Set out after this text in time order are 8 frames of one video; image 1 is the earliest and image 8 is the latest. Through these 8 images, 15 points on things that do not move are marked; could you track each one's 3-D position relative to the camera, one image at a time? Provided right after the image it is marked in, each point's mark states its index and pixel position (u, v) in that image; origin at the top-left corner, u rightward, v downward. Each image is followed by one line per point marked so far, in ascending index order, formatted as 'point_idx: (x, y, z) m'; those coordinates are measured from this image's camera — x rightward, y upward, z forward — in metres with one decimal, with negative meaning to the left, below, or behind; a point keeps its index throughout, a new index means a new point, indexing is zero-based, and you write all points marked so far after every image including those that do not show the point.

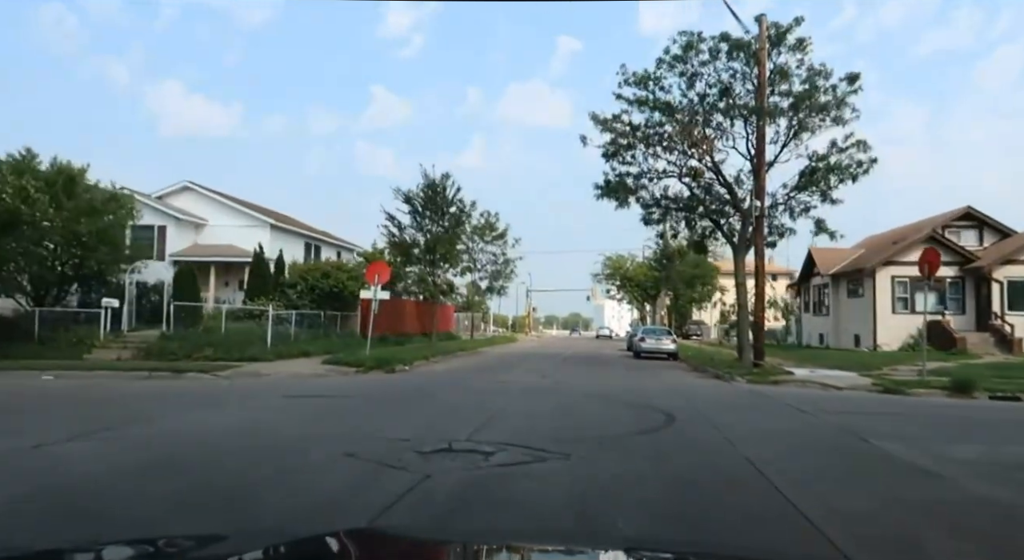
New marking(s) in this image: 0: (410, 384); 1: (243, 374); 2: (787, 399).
0: (-2.9, -3.0, +19.1) m
1: (-7.9, -2.7, +19.5) m
2: (+6.9, -3.0, +16.6) m
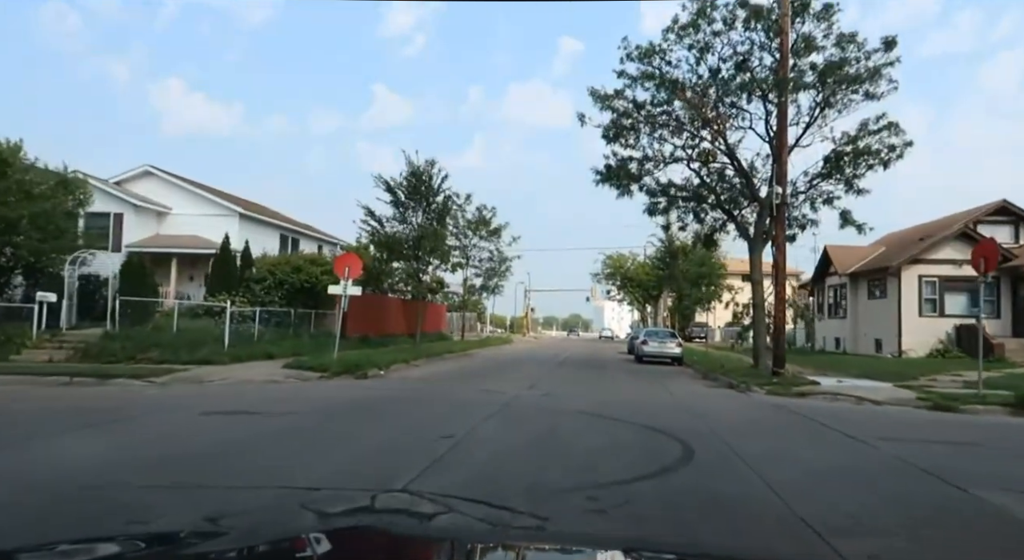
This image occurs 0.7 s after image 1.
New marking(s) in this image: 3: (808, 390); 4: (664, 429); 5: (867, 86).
0: (-3.3, -2.8, +16.5) m
1: (-8.3, -2.5, +16.8) m
2: (+6.5, -2.9, +14.0) m
3: (+8.0, -3.0, +17.9) m
4: (+2.6, -2.5, +11.3) m
5: (+10.4, +5.7, +19.5) m
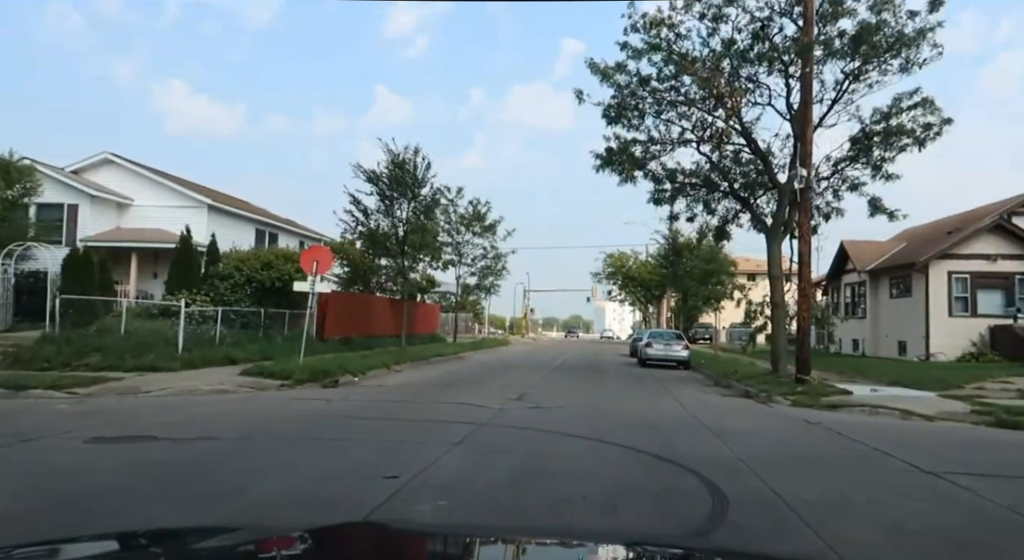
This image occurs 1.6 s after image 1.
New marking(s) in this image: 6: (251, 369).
0: (-3.6, -2.6, +14.1) m
1: (-8.6, -2.4, +14.5) m
2: (+6.1, -2.7, +11.6) m
3: (+7.7, -2.8, +15.6) m
4: (+2.3, -2.4, +8.9) m
5: (+10.1, +5.8, +17.1) m
6: (-7.3, -2.5, +18.5) m
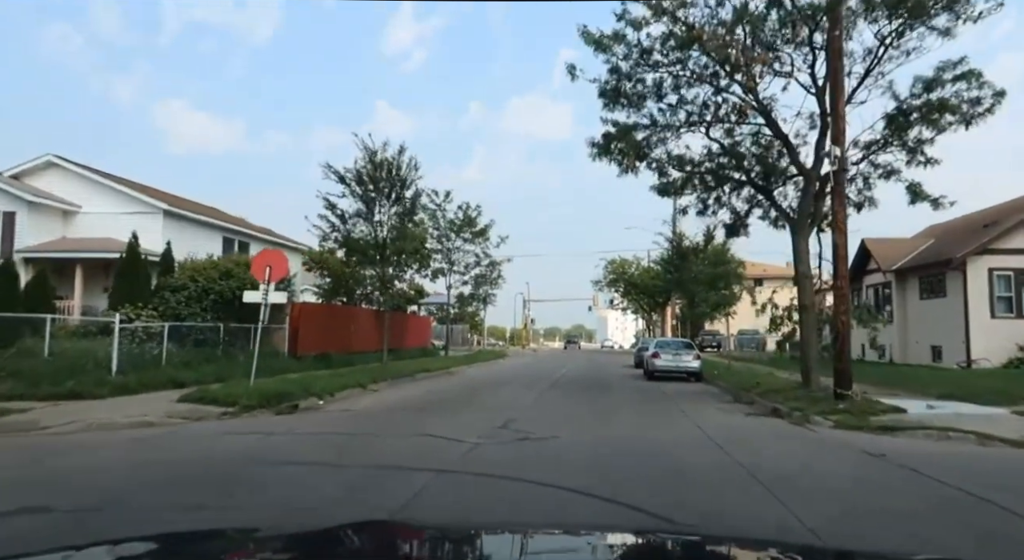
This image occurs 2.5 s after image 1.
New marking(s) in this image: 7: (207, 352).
0: (-3.9, -2.7, +11.4) m
1: (-8.9, -2.6, +11.8) m
2: (+5.8, -2.6, +8.9) m
3: (+7.4, -2.7, +12.9) m
4: (+2.0, -2.3, +6.2) m
5: (+9.7, +5.9, +14.6) m
6: (-7.5, -2.7, +15.8) m
7: (-9.1, -2.1, +19.9) m
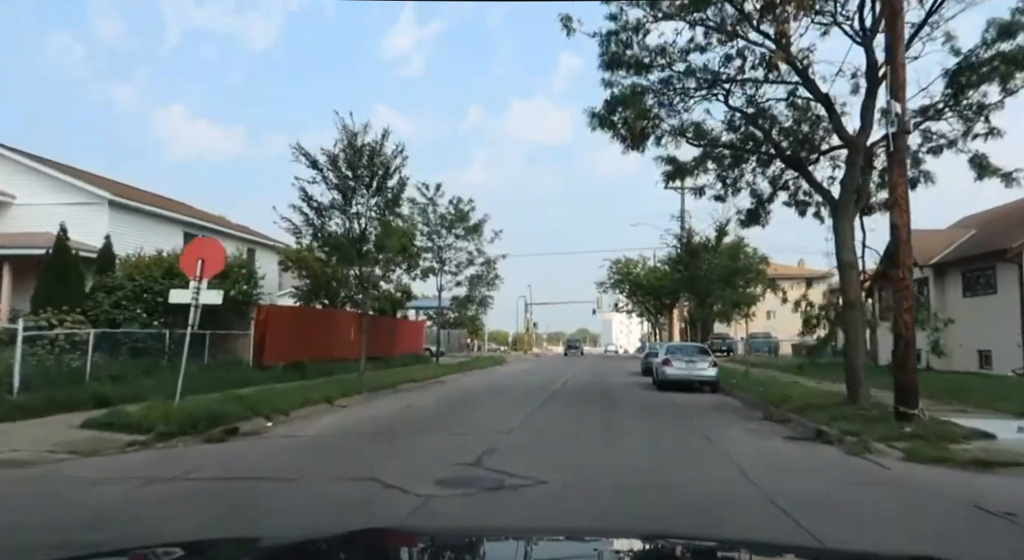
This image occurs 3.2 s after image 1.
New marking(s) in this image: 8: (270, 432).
0: (-4.3, -2.6, +8.6) m
1: (-9.3, -2.5, +9.0) m
2: (+5.5, -2.4, +6.0) m
3: (+7.1, -2.6, +9.9) m
4: (+1.6, -2.1, +3.4) m
5: (+9.3, +6.1, +11.7) m
6: (-7.9, -2.6, +13.0) m
7: (-9.4, -2.1, +17.0) m
8: (-5.0, -3.1, +13.6) m
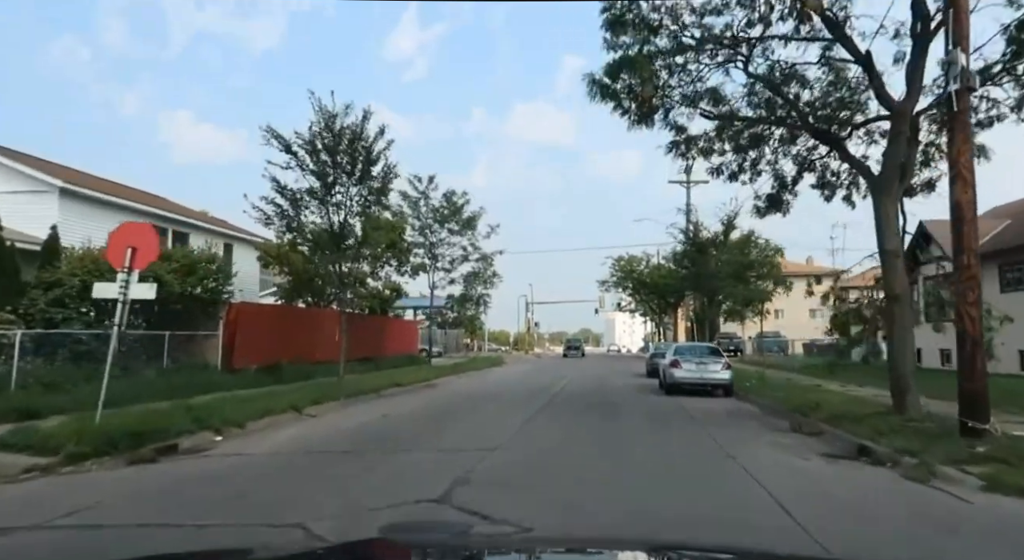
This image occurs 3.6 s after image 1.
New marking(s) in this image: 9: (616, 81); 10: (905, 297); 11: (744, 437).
0: (-4.5, -2.5, +6.6) m
1: (-9.5, -2.4, +7.0) m
2: (+5.2, -2.2, +3.9) m
3: (+6.8, -2.4, +7.9) m
4: (+1.3, -1.9, +1.3) m
5: (+9.0, +6.3, +9.6) m
6: (-8.1, -2.5, +11.0) m
7: (-9.6, -2.0, +15.0) m
8: (-5.2, -2.9, +11.6) m
9: (+2.2, +4.1, +14.0) m
10: (+7.1, -0.4, +12.0) m
11: (+4.5, -3.1, +12.9) m
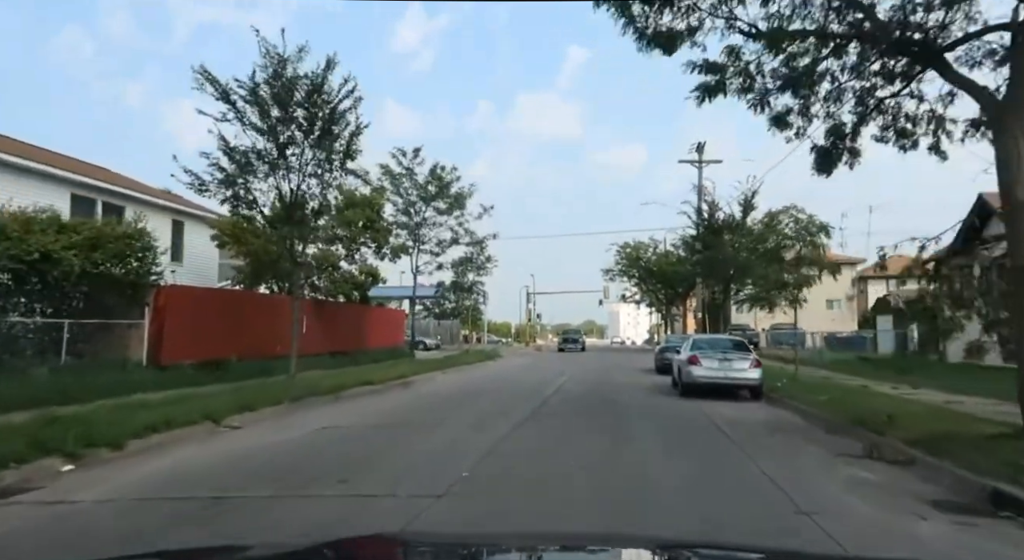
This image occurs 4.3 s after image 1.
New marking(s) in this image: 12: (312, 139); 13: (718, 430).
0: (-5.0, -2.1, +3.0) m
1: (-10.0, -2.0, +3.4) m
2: (+4.7, -1.9, +0.3) m
3: (+6.4, -2.0, +4.2) m
4: (+0.8, -1.6, -2.3) m
5: (+8.6, +6.7, +5.8) m
6: (-8.6, -2.0, +7.4) m
7: (-10.0, -1.5, +11.5) m
8: (-5.6, -2.5, +8.1) m
9: (+1.8, +4.6, +10.3) m
10: (+6.6, +0.1, +8.4) m
11: (+4.1, -2.6, +9.3) m
12: (-5.8, +4.1, +19.4) m
13: (+4.6, -3.2, +14.7) m
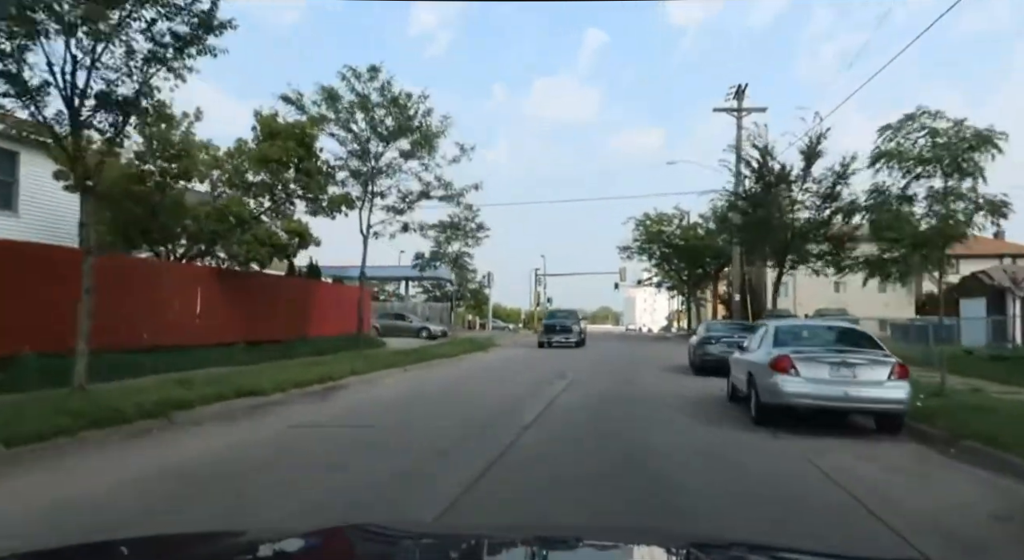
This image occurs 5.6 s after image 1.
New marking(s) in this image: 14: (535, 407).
0: (-6.1, -1.5, -4.7) m
1: (-11.1, -1.3, -4.1) m
2: (+3.5, -1.4, -7.6) m
3: (+5.3, -1.4, -3.7) m
4: (-0.4, -1.1, -10.1) m
5: (+7.6, +7.3, -2.3) m
6: (-9.5, -1.3, -0.1) m
7: (-10.9, -0.6, +3.9) m
8: (-6.6, -1.8, +0.4) m
9: (+0.9, +5.3, +2.3) m
10: (+5.7, +0.7, +0.4) m
11: (+3.1, -1.9, +1.4) m
12: (-6.5, +5.1, +11.6) m
13: (+3.8, -2.4, +6.9) m
14: (+0.2, -3.1, +15.6) m
